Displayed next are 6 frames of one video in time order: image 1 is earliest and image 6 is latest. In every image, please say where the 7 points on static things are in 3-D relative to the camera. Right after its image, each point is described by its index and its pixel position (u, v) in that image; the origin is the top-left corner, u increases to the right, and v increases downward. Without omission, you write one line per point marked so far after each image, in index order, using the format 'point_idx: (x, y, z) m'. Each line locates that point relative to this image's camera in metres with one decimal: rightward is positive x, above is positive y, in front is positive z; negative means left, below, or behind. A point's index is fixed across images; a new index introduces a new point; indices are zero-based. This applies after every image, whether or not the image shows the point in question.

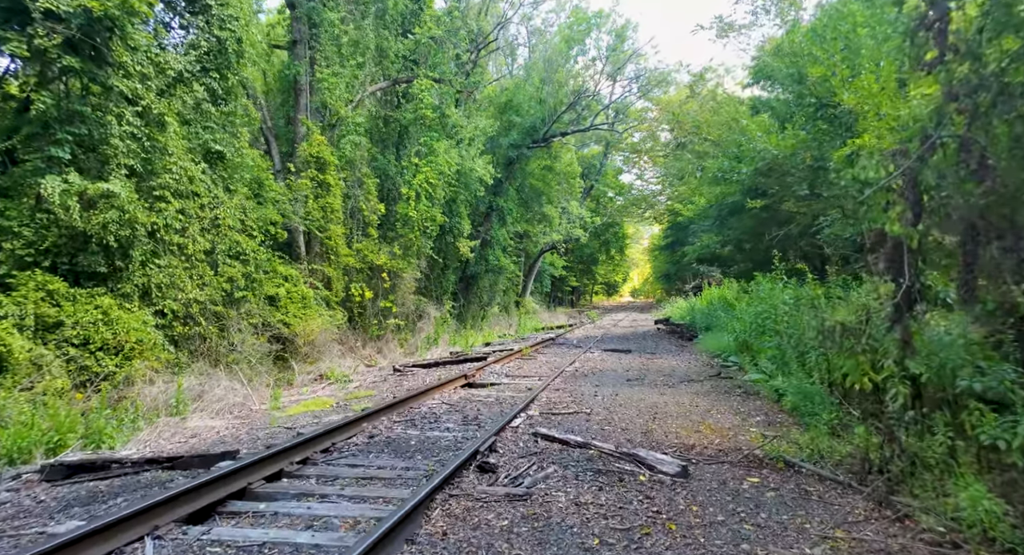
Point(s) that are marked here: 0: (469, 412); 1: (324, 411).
0: (-0.5, -1.6, +7.8) m
1: (-2.7, -1.9, +9.6) m
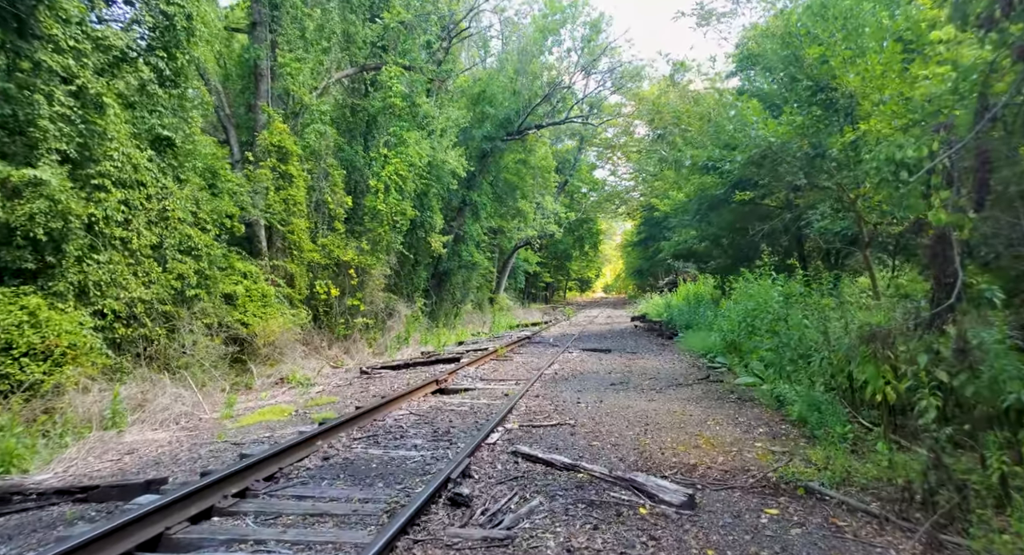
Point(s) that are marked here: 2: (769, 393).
0: (-0.8, -1.6, +7.0) m
1: (-3.0, -1.9, +8.7) m
2: (+2.9, -1.3, +7.5) m
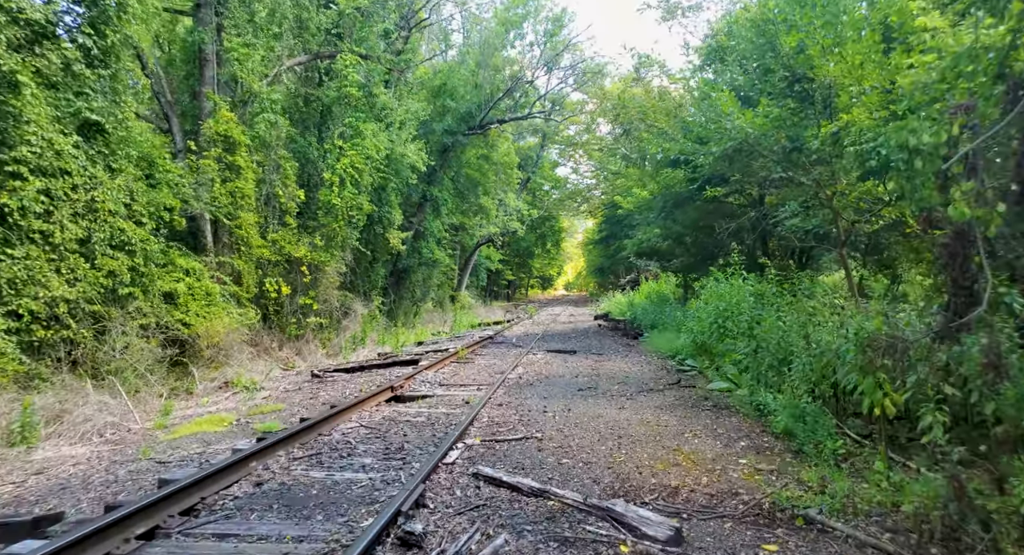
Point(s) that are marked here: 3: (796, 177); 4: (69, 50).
0: (-1.1, -1.5, +6.4) m
1: (-3.5, -1.9, +7.9) m
2: (+2.5, -1.3, +7.1) m
3: (+3.4, +1.2, +8.1) m
4: (-6.8, +3.5, +10.3) m
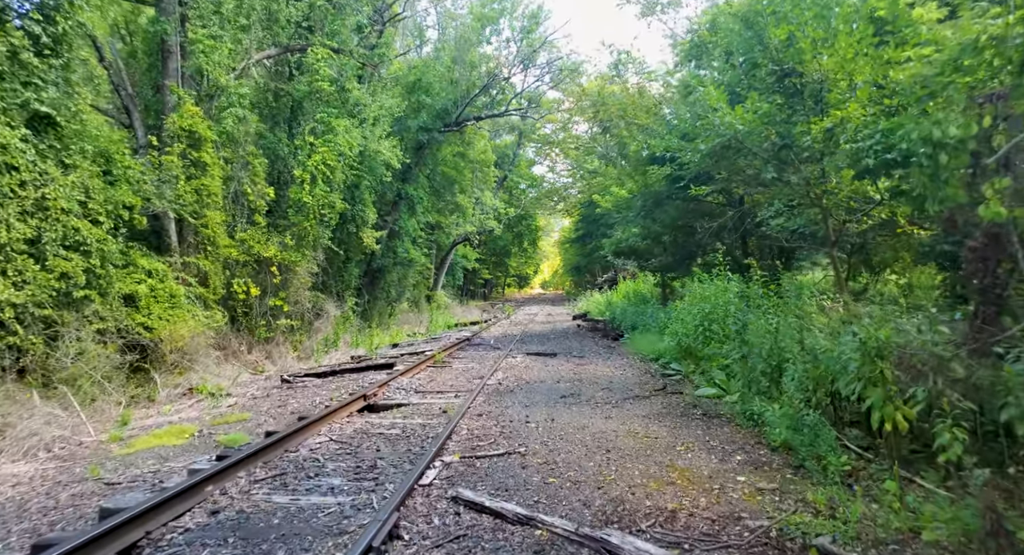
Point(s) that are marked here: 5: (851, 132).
0: (-1.3, -1.6, +6.0) m
1: (-3.7, -1.9, +7.4) m
2: (+2.3, -1.3, +6.7) m
3: (+3.2, +1.2, +7.8) m
4: (-7.1, +3.5, +9.7) m
5: (+3.3, +1.4, +6.6) m
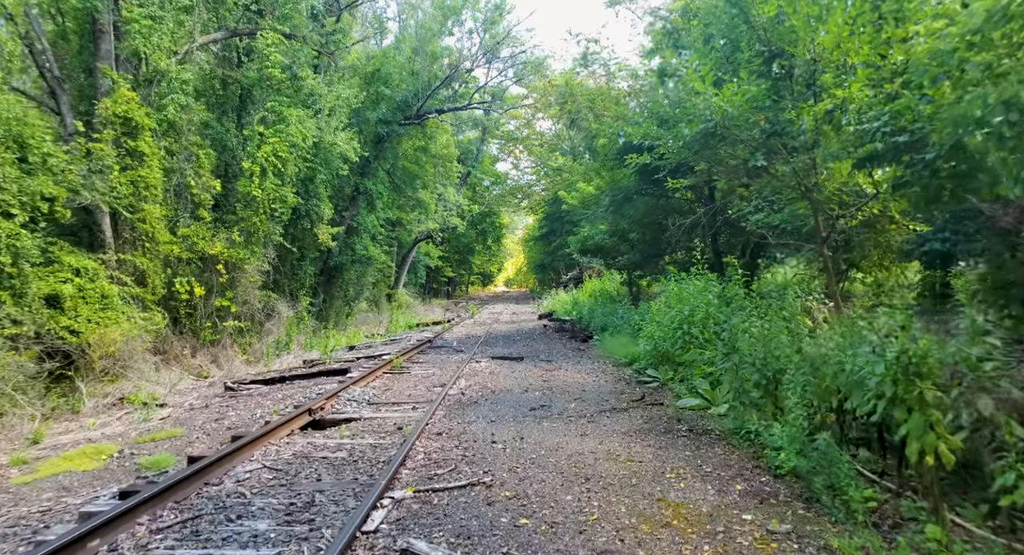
0: (-1.6, -1.6, +5.1) m
1: (-4.1, -1.9, +6.4) m
2: (+2.0, -1.3, +6.0) m
3: (+2.8, +1.2, +7.1) m
4: (-7.6, +3.5, +8.4) m
5: (+3.0, +1.4, +5.9) m
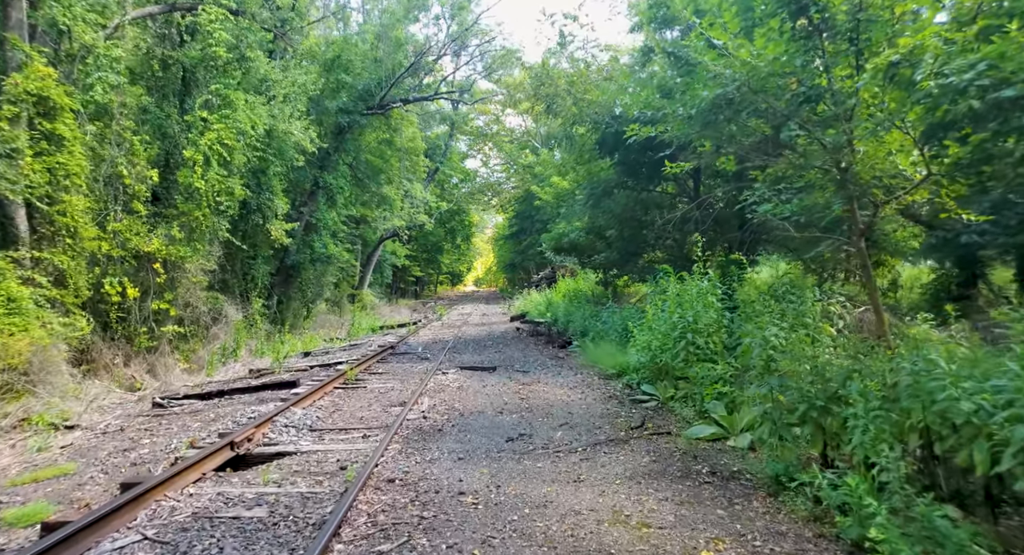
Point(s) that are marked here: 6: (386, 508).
0: (-1.7, -1.6, +3.6) m
1: (-4.3, -1.9, +4.8) m
2: (+1.8, -1.3, +4.7) m
3: (+2.6, +1.2, +5.8) m
4: (-7.9, +3.5, +6.7) m
5: (+2.8, +1.4, +4.7) m
6: (-0.8, -1.5, +4.4) m
